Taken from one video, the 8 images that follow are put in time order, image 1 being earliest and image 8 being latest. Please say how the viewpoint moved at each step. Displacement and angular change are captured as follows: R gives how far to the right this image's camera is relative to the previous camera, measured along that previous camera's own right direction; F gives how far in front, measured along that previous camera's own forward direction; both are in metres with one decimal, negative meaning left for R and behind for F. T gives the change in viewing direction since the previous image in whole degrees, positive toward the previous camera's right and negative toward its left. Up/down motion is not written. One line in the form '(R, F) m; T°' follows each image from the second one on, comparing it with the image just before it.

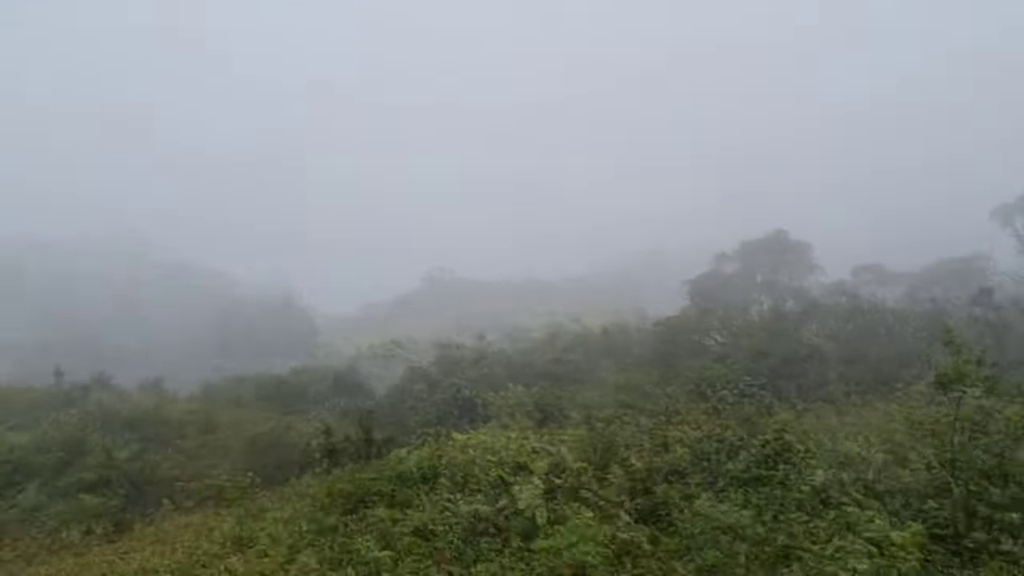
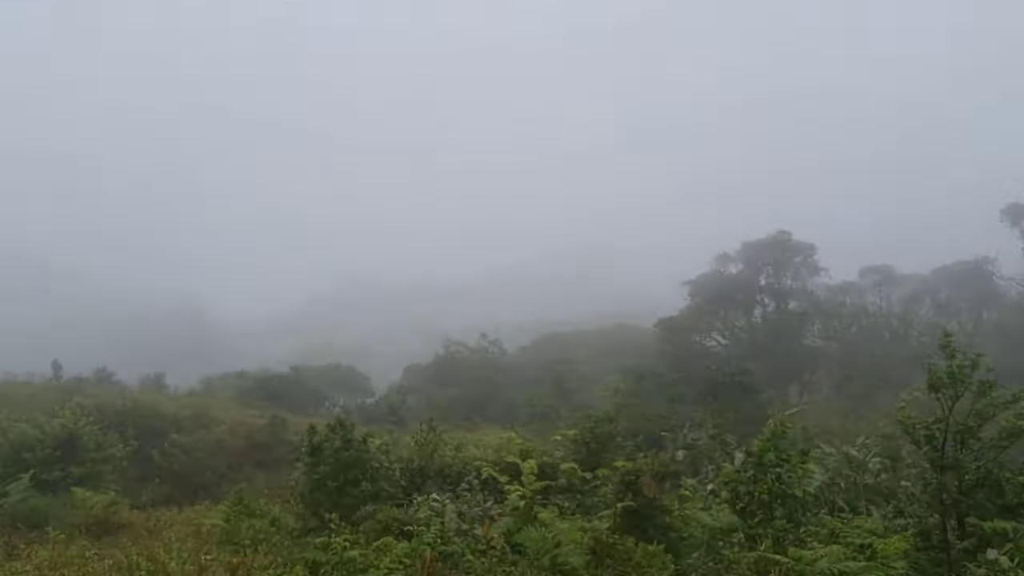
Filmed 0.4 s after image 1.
(+0.2, +0.1) m; -1°
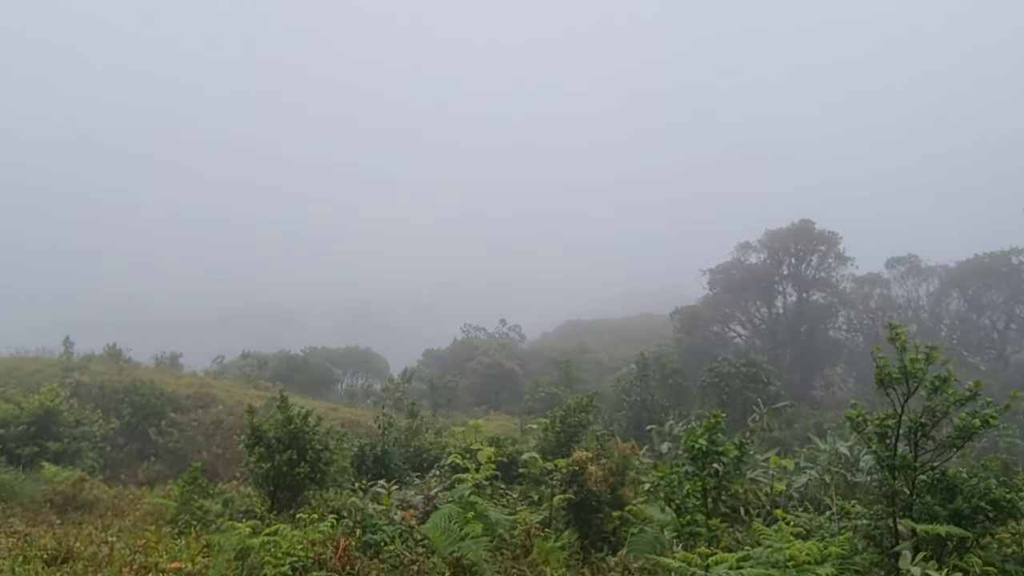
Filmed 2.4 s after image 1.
(+0.9, +0.3) m; -3°
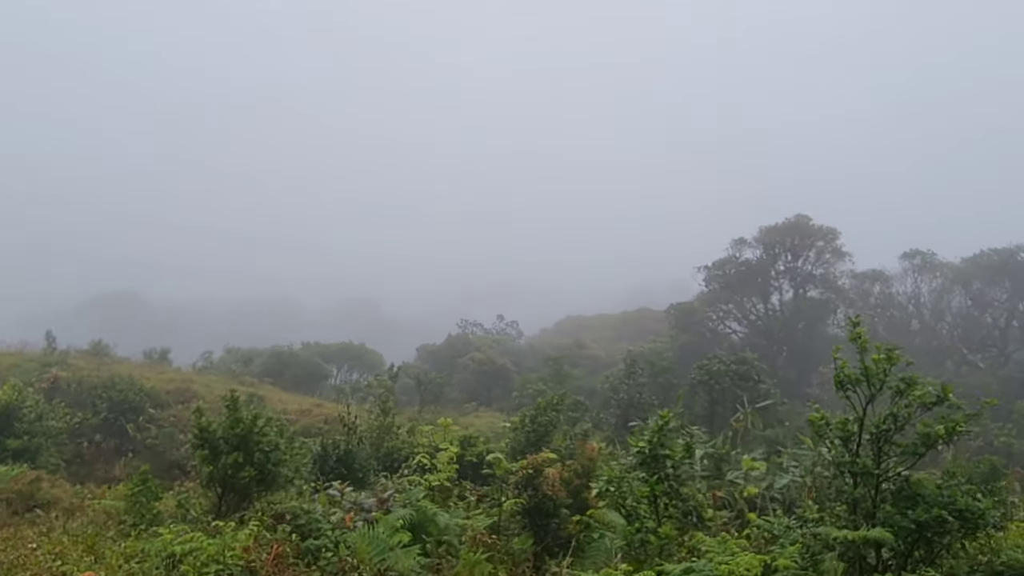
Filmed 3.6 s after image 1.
(+0.5, +0.3) m; -1°
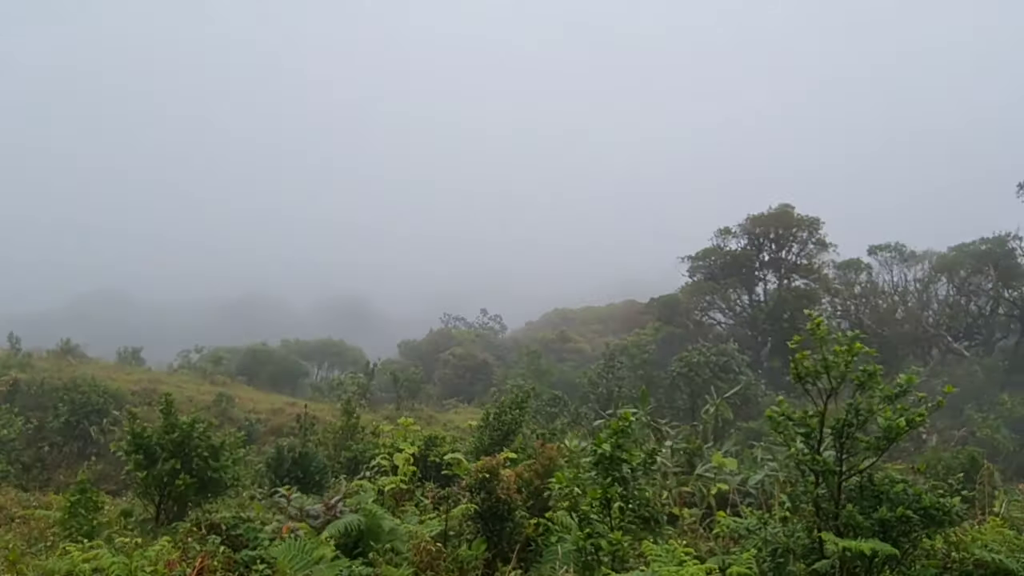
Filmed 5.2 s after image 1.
(+0.4, +0.3) m; +1°
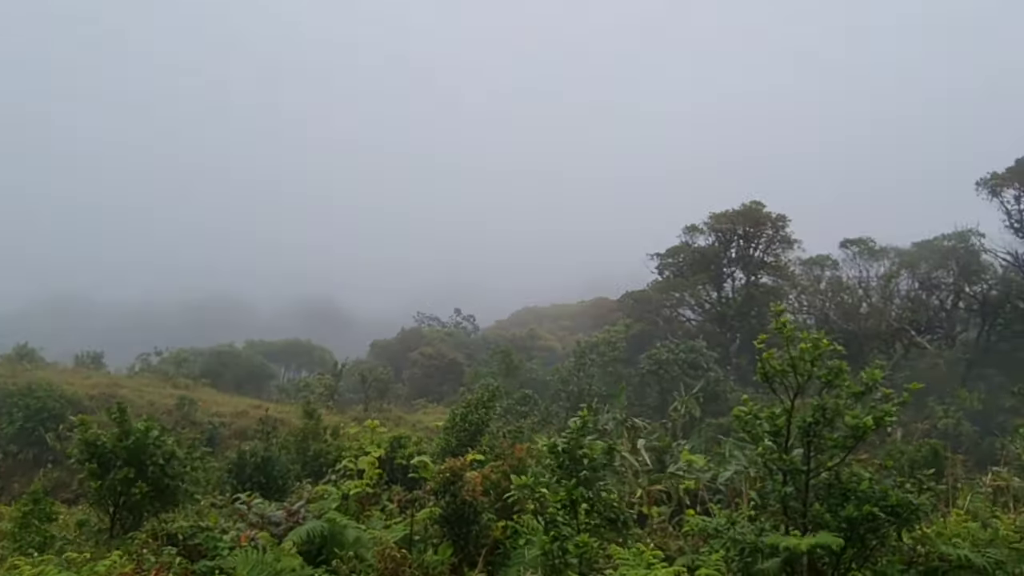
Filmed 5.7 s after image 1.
(0.0, +0.1) m; +2°
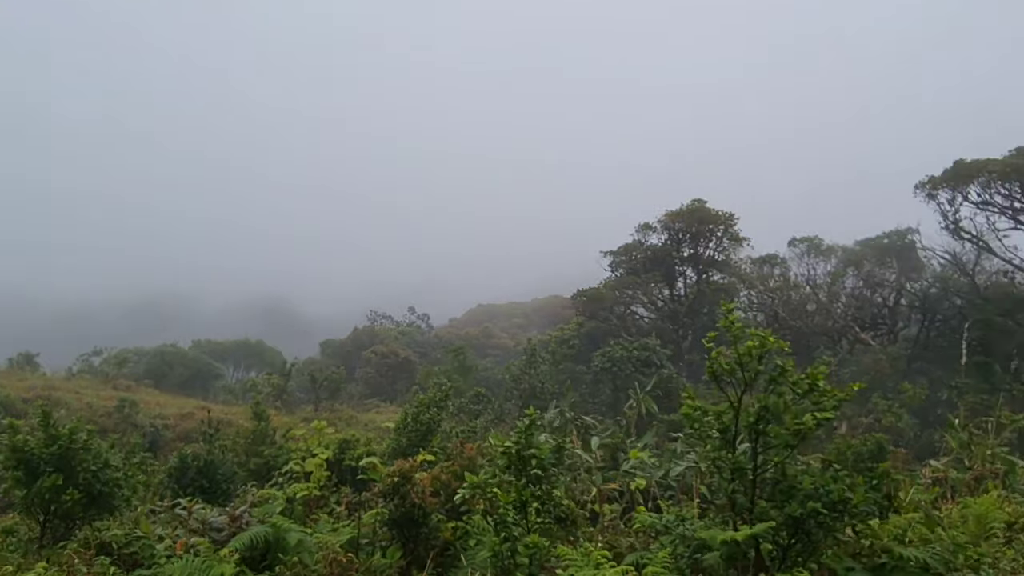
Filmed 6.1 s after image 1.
(0.0, +0.1) m; +4°
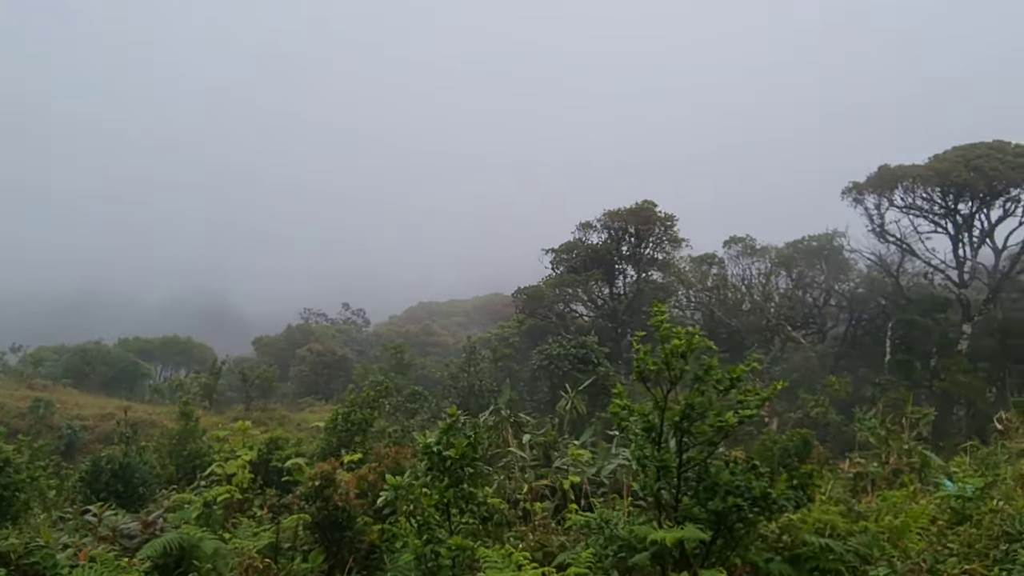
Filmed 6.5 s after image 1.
(+0.1, +0.1) m; +4°
